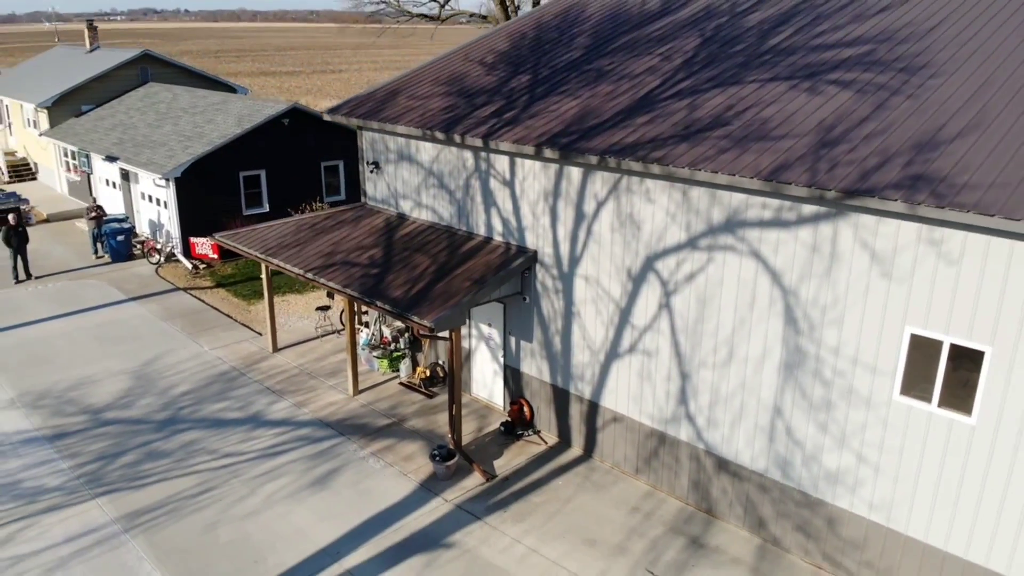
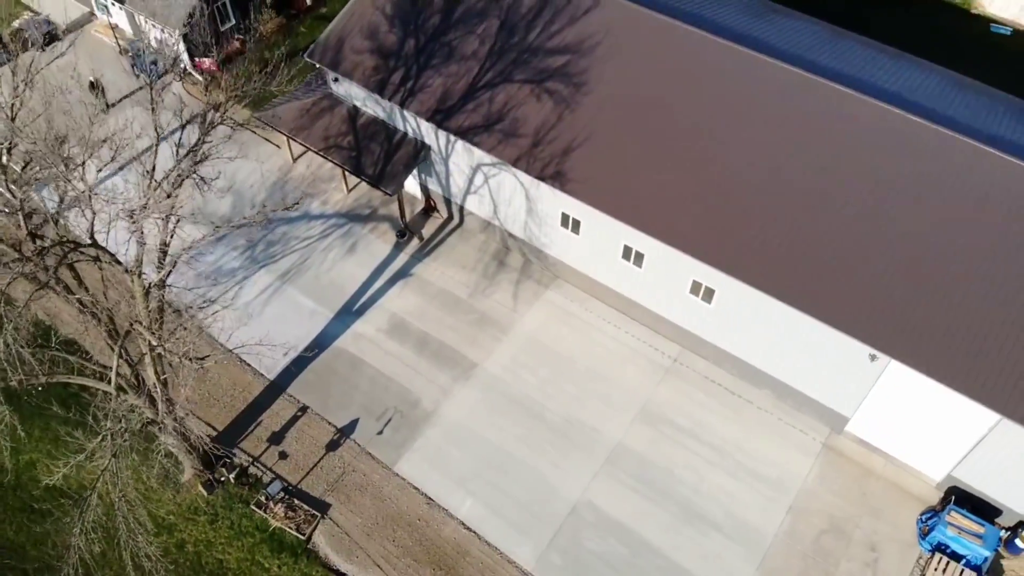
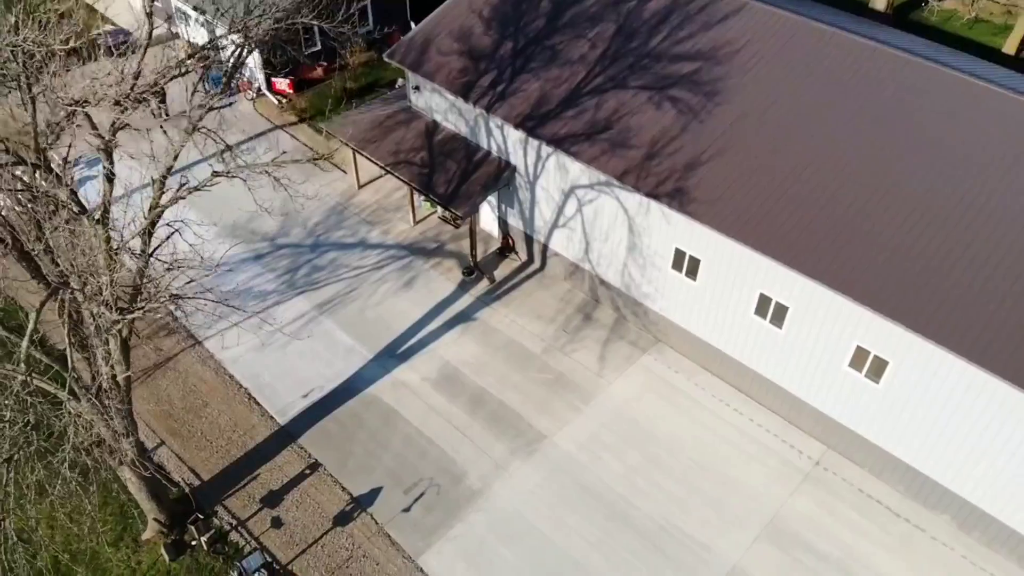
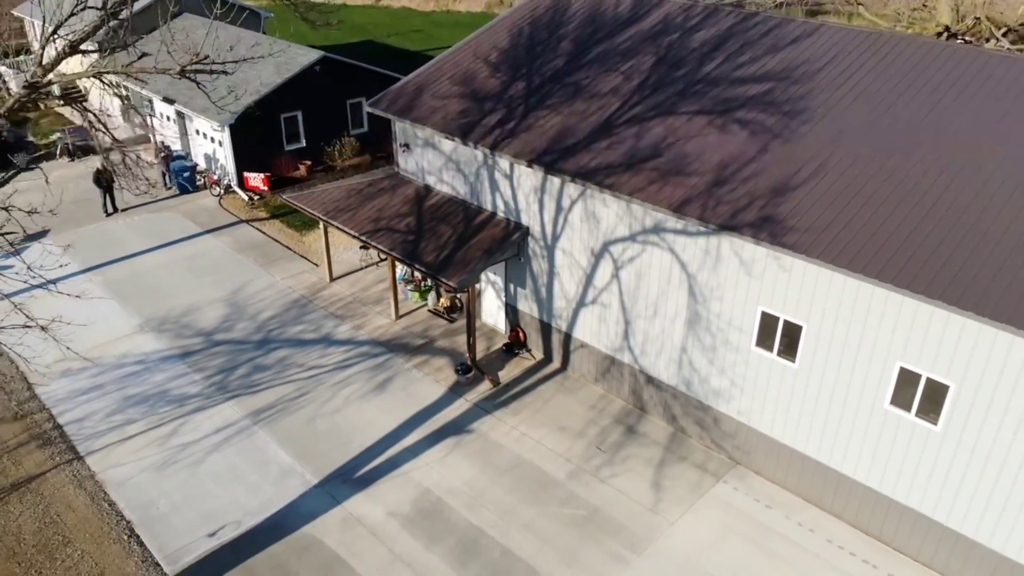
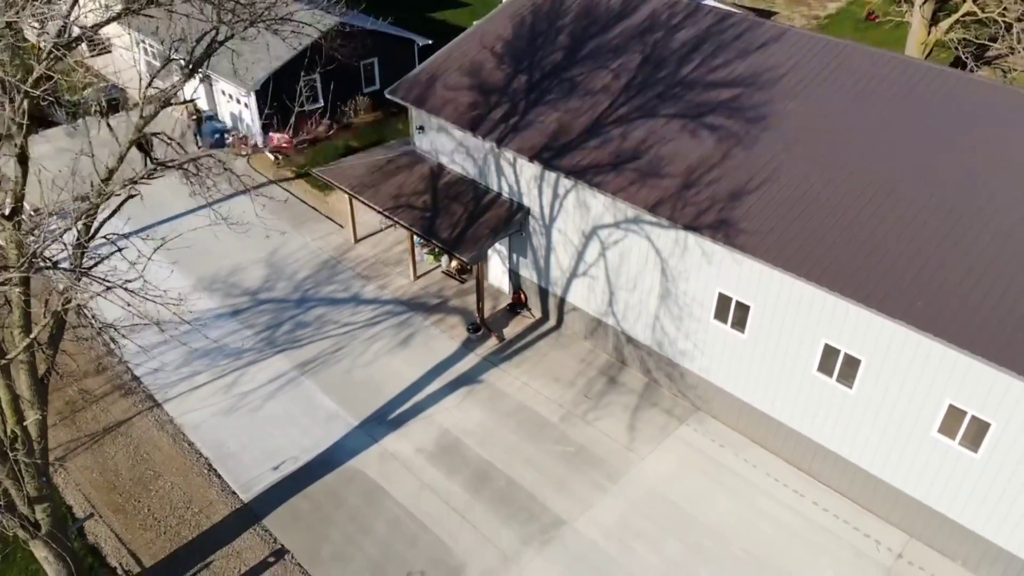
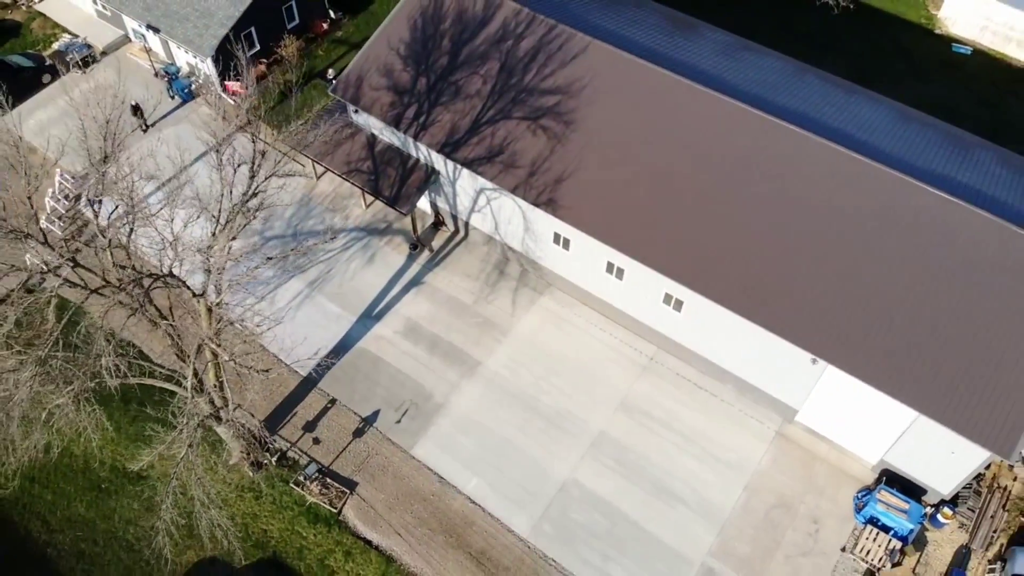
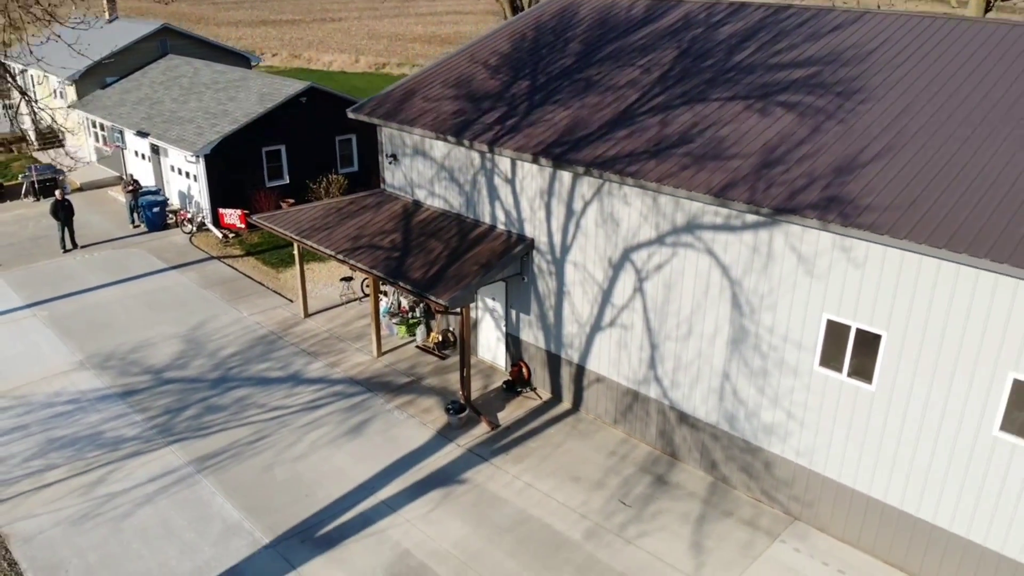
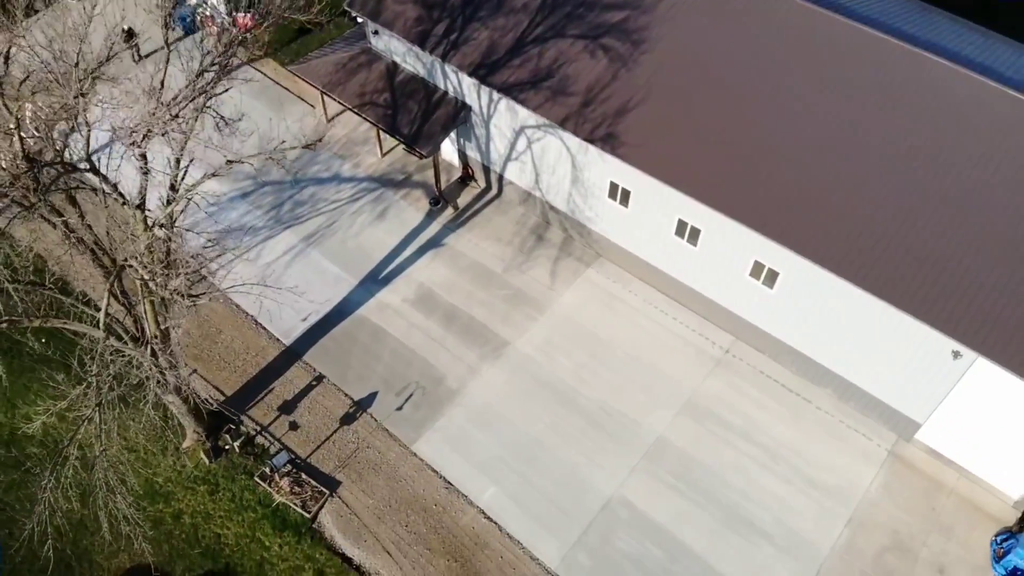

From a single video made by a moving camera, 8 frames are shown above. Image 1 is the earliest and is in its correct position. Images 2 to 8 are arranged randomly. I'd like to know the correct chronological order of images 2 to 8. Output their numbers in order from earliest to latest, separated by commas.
7, 4, 5, 3, 8, 2, 6
